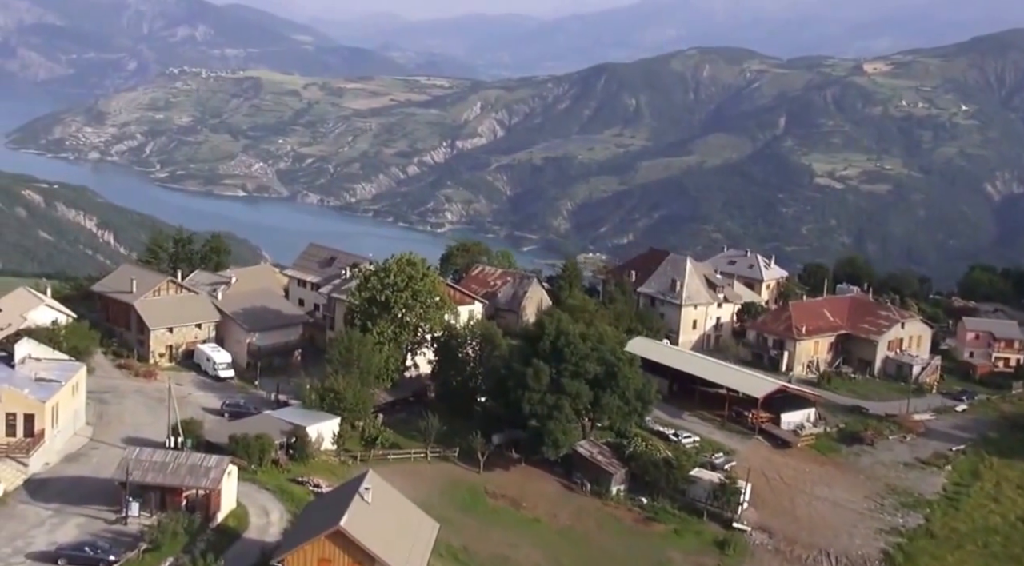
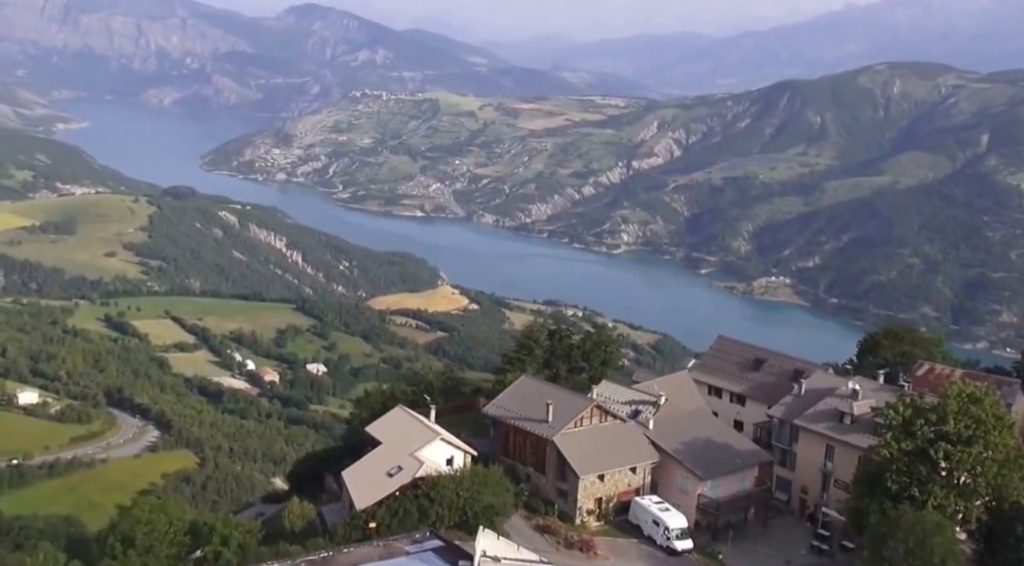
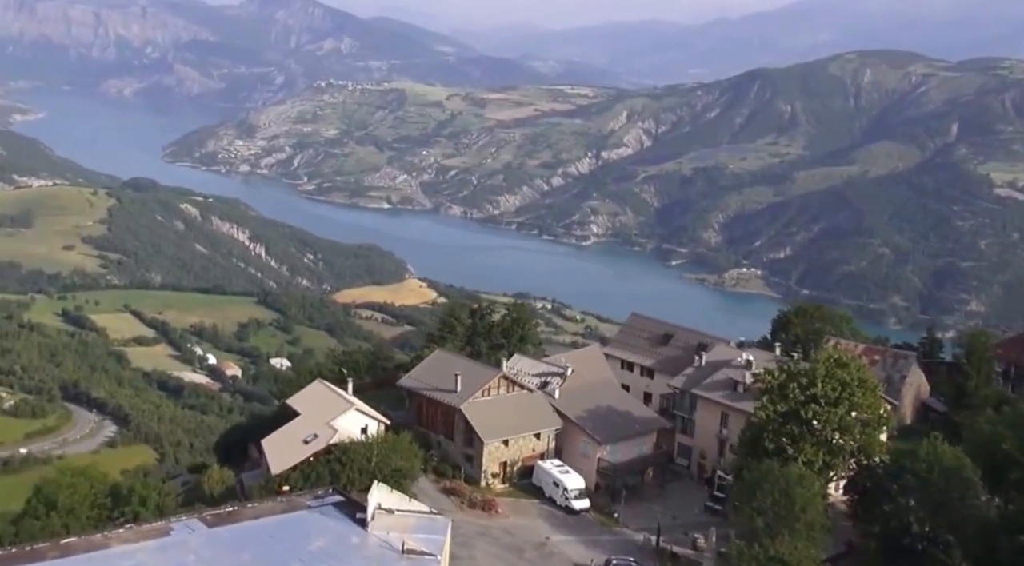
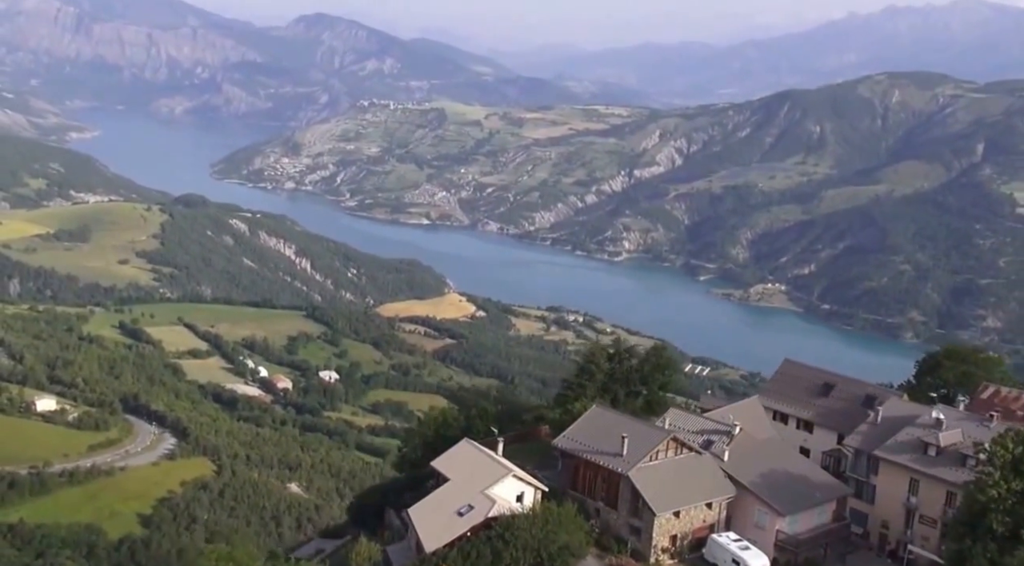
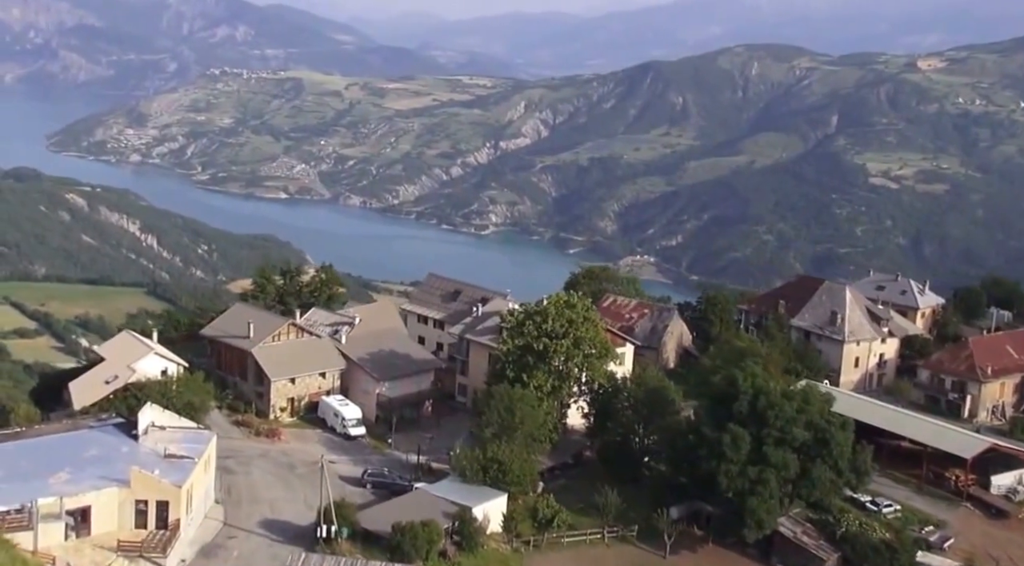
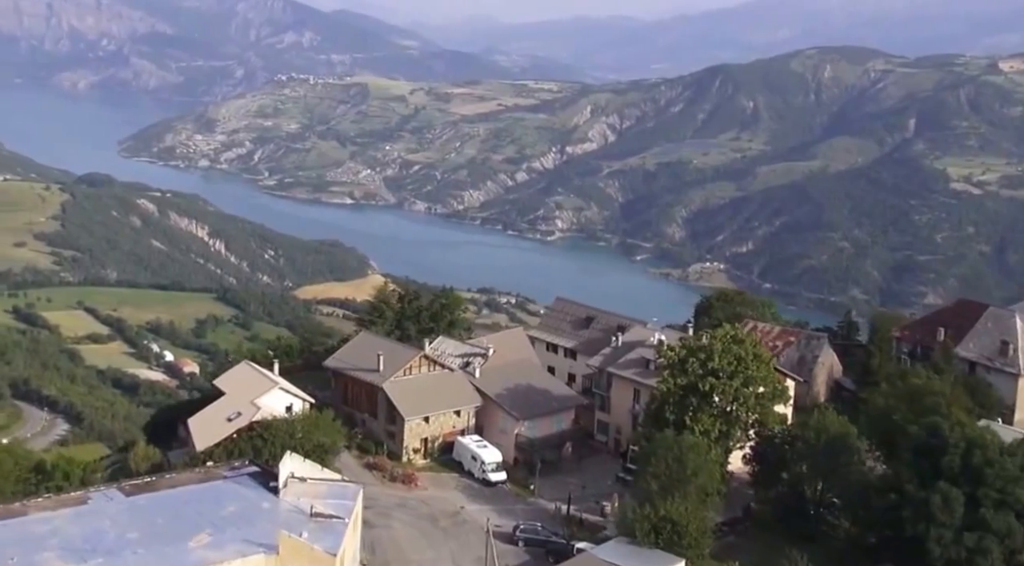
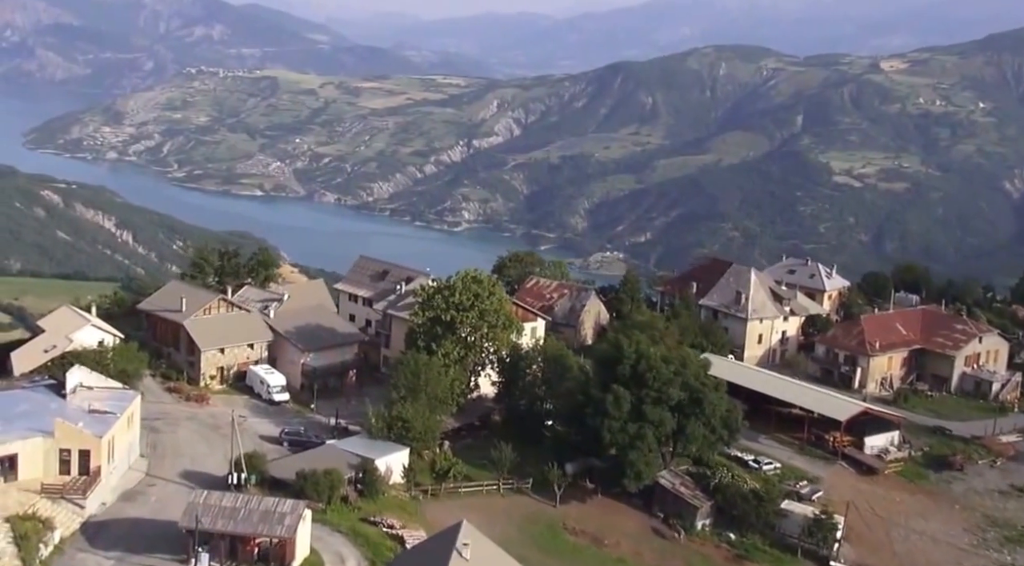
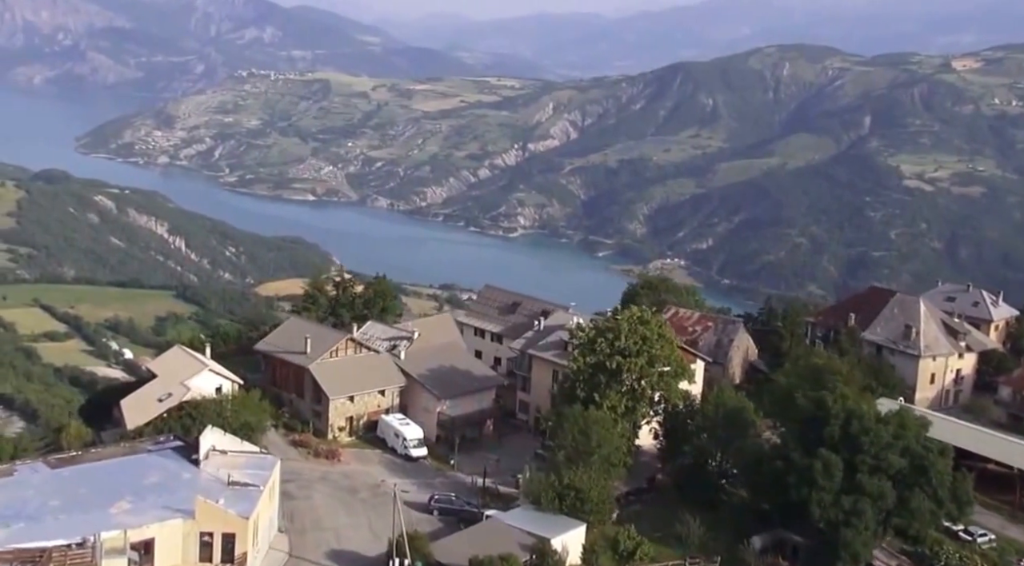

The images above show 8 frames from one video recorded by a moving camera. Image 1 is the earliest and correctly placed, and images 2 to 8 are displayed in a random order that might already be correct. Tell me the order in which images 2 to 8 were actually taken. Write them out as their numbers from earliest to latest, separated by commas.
7, 5, 8, 6, 3, 2, 4
